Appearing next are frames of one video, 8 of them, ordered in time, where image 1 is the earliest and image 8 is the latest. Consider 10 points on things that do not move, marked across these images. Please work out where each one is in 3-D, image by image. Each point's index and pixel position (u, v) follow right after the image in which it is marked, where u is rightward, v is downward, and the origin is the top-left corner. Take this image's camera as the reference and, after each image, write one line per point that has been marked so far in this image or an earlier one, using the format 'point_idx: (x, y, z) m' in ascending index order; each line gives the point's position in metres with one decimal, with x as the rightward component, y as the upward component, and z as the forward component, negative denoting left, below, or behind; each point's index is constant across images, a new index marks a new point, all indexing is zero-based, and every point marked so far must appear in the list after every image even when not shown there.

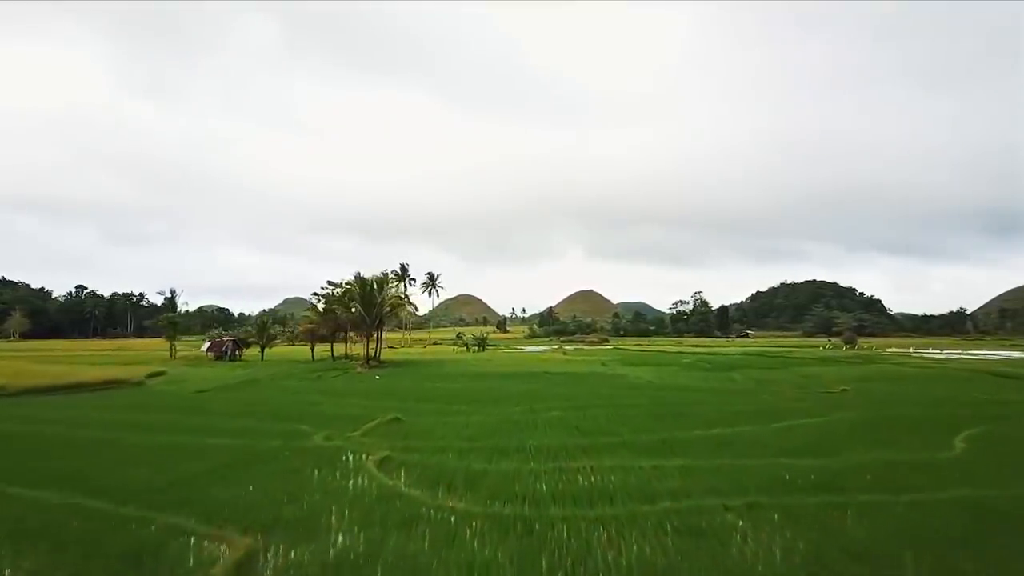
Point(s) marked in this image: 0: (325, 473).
0: (-4.1, -4.1, +13.9) m
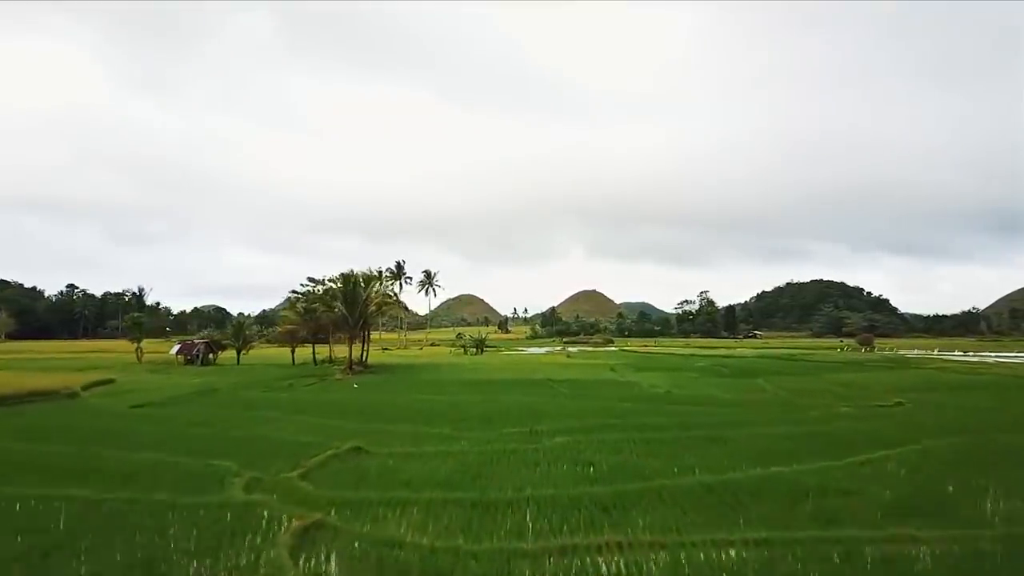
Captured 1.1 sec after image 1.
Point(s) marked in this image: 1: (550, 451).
0: (-4.3, -3.9, +9.1) m
1: (+1.0, -4.5, +17.1) m
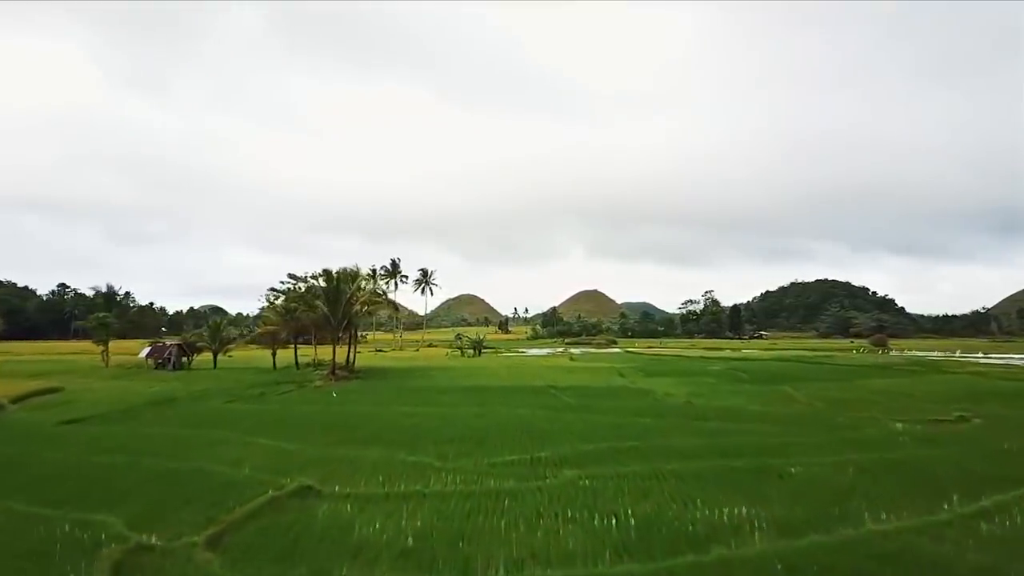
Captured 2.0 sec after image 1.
0: (-4.4, -3.8, +5.1) m
1: (+0.9, -4.3, +13.1) m
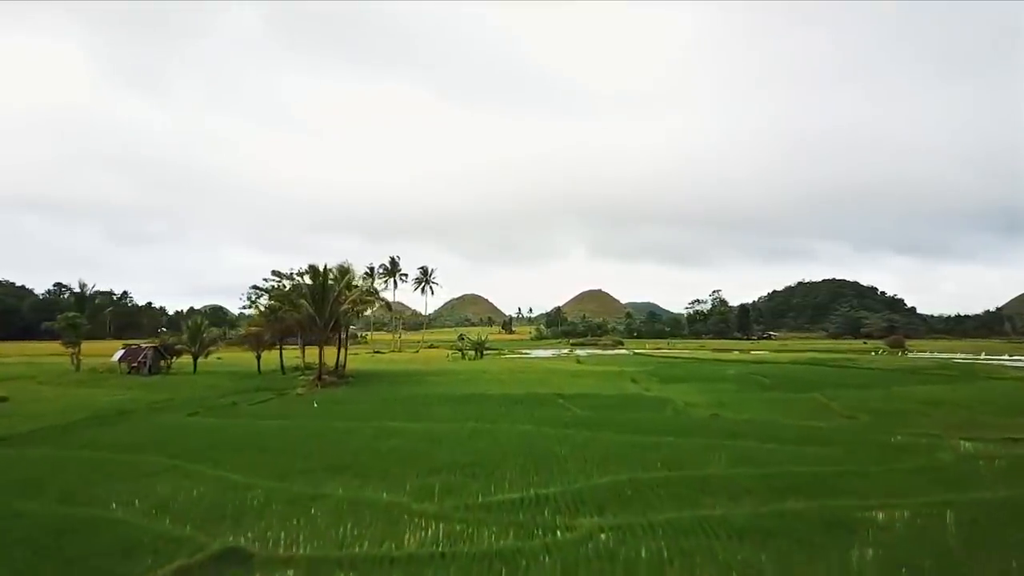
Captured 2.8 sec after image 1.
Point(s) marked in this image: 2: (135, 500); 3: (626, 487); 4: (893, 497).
0: (-4.5, -3.6, +1.6) m
1: (+0.9, -4.2, +9.7) m
2: (-7.8, -4.3, +12.8) m
3: (+2.6, -4.5, +14.3) m
4: (+8.2, -4.5, +13.4) m
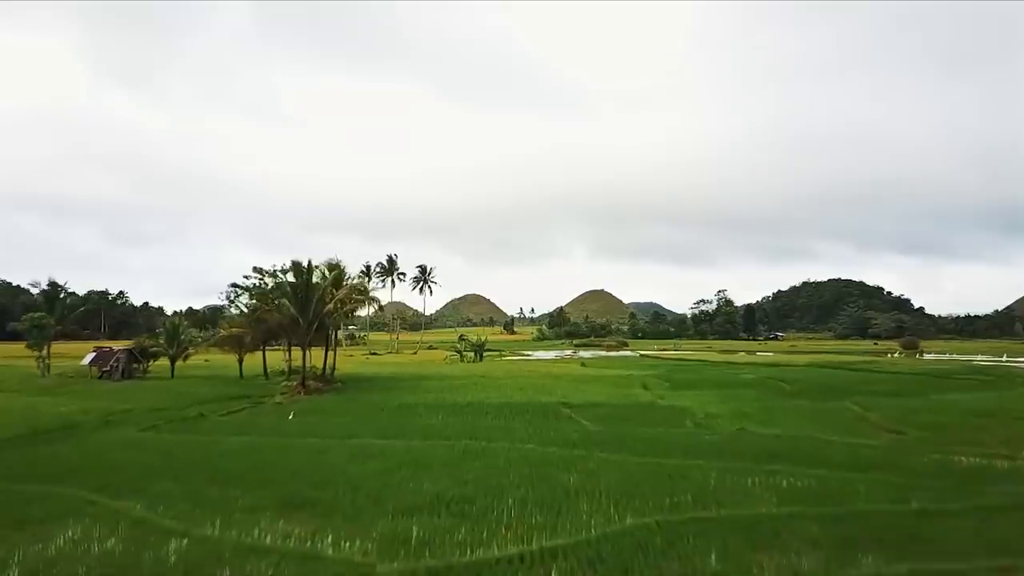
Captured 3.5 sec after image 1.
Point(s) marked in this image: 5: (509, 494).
0: (-4.6, -3.5, -1.4) m
1: (+0.9, -4.1, +6.6) m
2: (-7.8, -4.2, +9.7) m
3: (+2.6, -4.4, +11.2) m
4: (+8.2, -4.4, +10.3) m
5: (-0.1, -4.6, +14.0) m
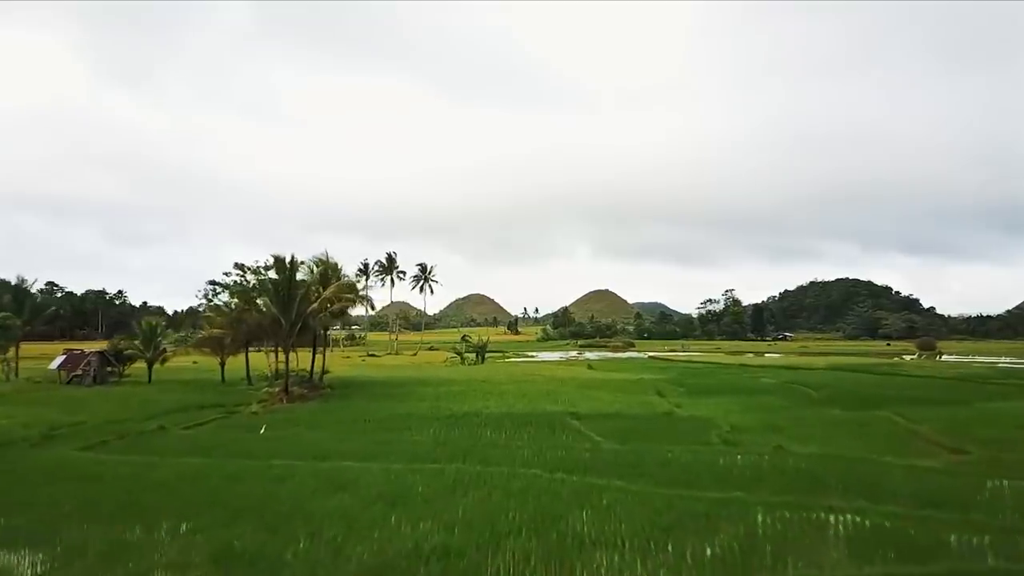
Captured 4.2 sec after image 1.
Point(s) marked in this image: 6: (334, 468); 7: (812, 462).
0: (-4.7, -3.4, -4.4) m
1: (+0.8, -4.0, +3.6) m
2: (-7.9, -4.1, +6.8) m
3: (+2.6, -4.3, +8.2) m
4: (+8.2, -4.2, +7.2) m
5: (-0.1, -4.5, +11.0) m
6: (-4.7, -4.7, +16.3) m
7: (+8.9, -5.1, +18.5) m
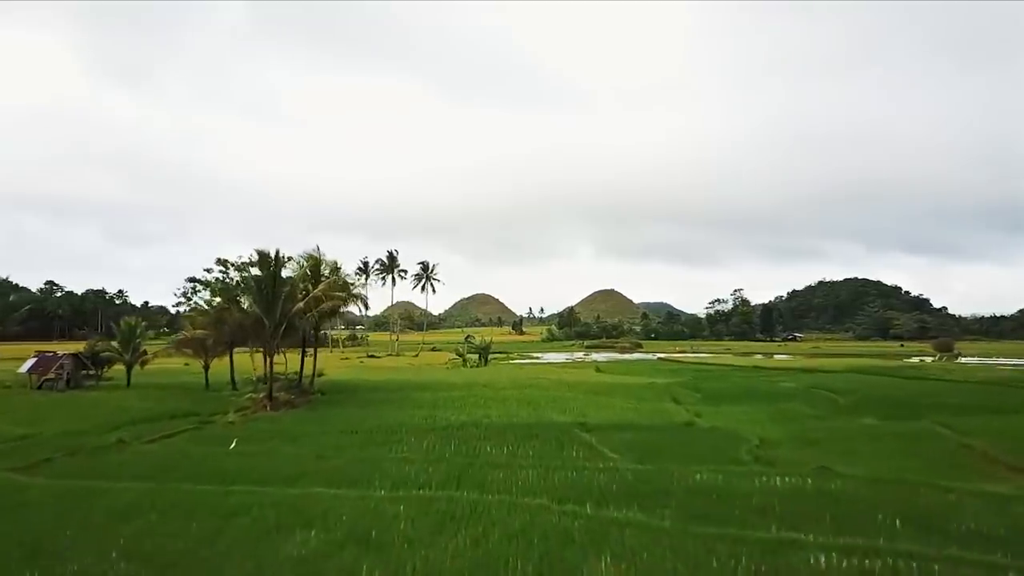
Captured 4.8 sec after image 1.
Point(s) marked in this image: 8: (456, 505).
0: (-4.8, -3.3, -6.9) m
1: (+0.8, -3.9, +1.0) m
2: (-7.9, -4.0, +4.3) m
3: (+2.6, -4.2, +5.6) m
4: (+8.2, -4.1, +4.6) m
5: (-0.1, -4.4, +8.4) m
6: (-4.7, -4.6, +13.8) m
7: (+9.0, -5.0, +15.8) m
8: (-1.2, -4.6, +13.3) m
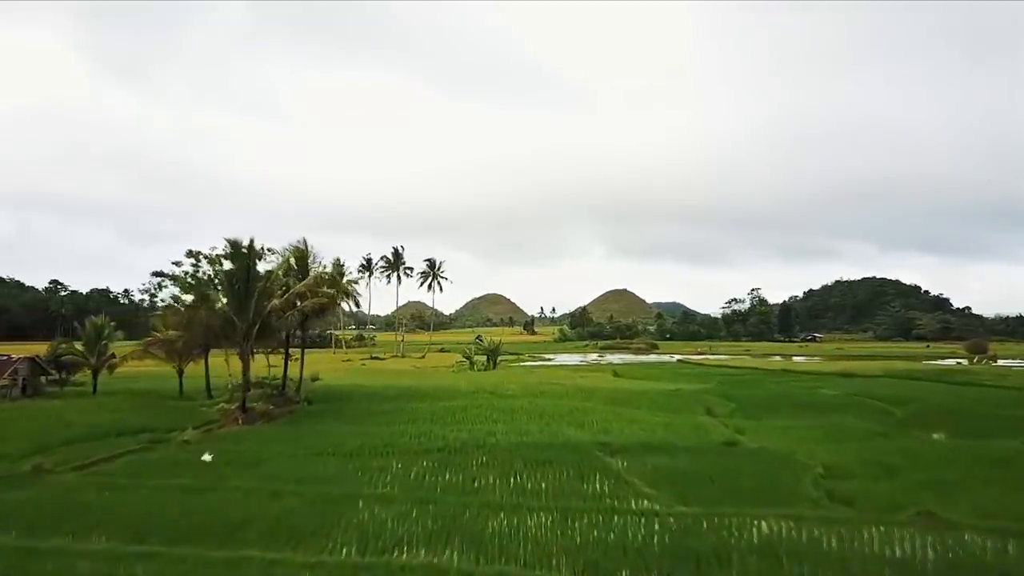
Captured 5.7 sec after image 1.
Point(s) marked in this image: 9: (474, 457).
0: (-5.0, -3.1, -10.8) m
1: (+0.6, -3.7, -3.0) m
2: (-8.0, -3.8, +0.5) m
3: (+2.5, -4.0, +1.6) m
4: (+8.1, -3.9, +0.5) m
5: (-0.1, -4.1, +4.5) m
6: (-4.6, -4.4, +9.9) m
7: (+9.1, -4.8, +11.7) m
8: (-1.1, -4.4, +9.4) m
9: (-1.1, -5.0, +18.2) m
